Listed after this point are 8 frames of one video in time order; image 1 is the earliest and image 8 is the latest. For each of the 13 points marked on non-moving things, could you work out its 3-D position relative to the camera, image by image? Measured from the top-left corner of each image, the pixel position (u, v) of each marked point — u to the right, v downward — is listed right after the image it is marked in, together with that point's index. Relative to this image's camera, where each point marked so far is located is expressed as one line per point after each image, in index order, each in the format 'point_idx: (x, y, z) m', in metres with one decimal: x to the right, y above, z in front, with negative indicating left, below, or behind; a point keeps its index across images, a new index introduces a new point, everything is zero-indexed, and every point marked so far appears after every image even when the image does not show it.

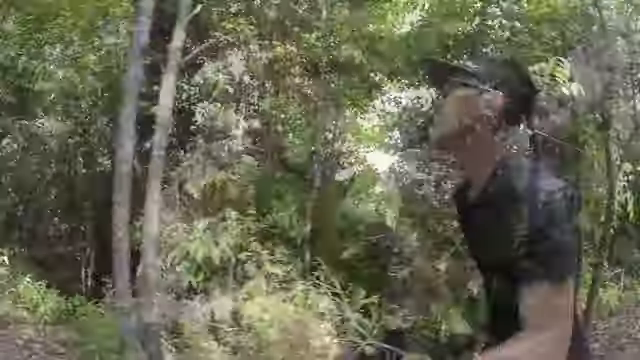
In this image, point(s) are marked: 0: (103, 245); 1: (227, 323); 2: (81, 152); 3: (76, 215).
0: (-2.4, -0.9, +6.4) m
1: (-0.8, -1.2, +4.6) m
2: (-2.7, +0.4, +6.2) m
3: (-2.8, -0.4, +6.2) m
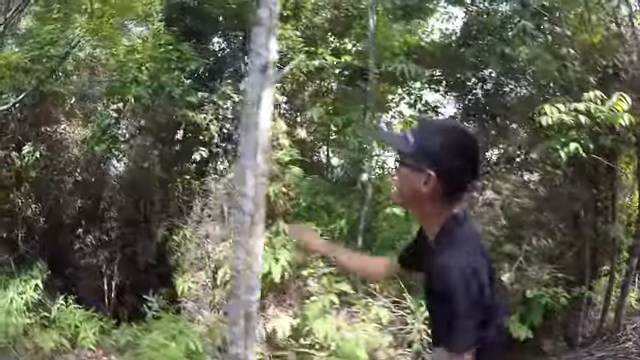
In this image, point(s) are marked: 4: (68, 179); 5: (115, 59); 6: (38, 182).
0: (-2.0, -1.0, +6.2) m
1: (-0.3, -1.4, +4.6) m
2: (-2.3, +0.3, +5.9) m
3: (-2.4, -0.5, +5.9) m
4: (-2.7, 0.0, +5.7) m
5: (-2.1, +1.3, +6.1) m
6: (-3.0, 0.0, +5.7) m
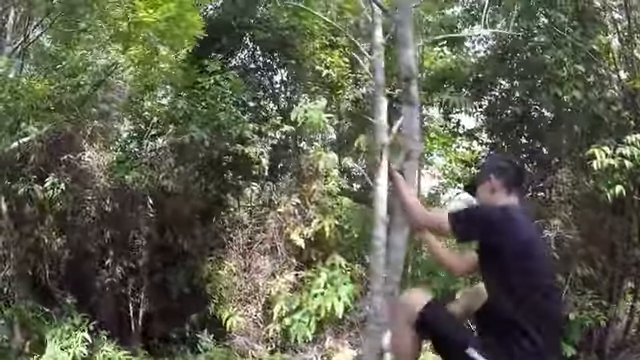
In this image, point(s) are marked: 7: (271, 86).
0: (-1.6, -1.2, +6.0) m
1: (+0.3, -1.7, +4.7) m
2: (-1.9, 0.0, +5.6) m
3: (-2.0, -0.8, +5.6) m
4: (-2.3, -0.3, +5.3) m
5: (-1.8, +1.1, +5.7) m
6: (-2.5, -0.3, +5.2) m
7: (-0.5, +1.1, +6.0) m
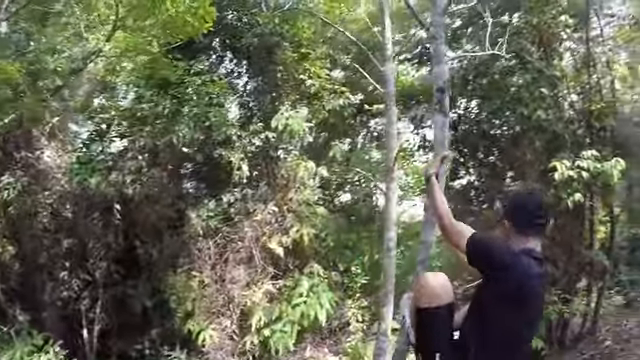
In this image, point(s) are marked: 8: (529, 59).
0: (-2.0, -1.3, +5.5) m
1: (+0.2, -1.8, +4.7) m
2: (-2.1, 0.0, +5.2) m
3: (-2.2, -0.8, +5.1) m
4: (-2.4, -0.3, +4.8) m
5: (-2.0, +1.0, +5.3) m
6: (-2.7, -0.3, +4.7) m
7: (-0.9, +1.0, +5.9) m
8: (+2.0, +1.1, +5.0) m
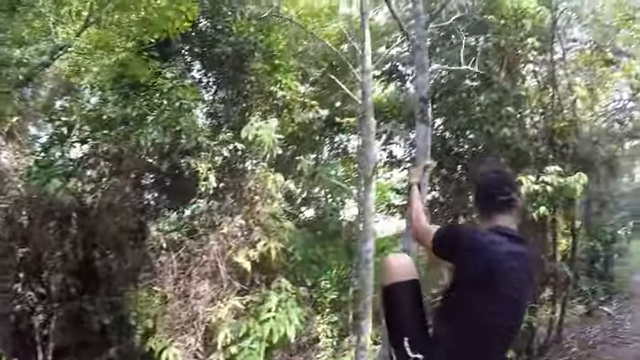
0: (-2.3, -1.4, +5.1) m
1: (0.0, -1.9, +4.6) m
2: (-2.3, -0.1, +4.8) m
3: (-2.4, -0.8, +4.7) m
4: (-2.6, -0.3, +4.4) m
5: (-2.2, +1.0, +5.0) m
6: (-2.8, -0.3, +4.2) m
7: (-1.2, +0.9, +5.8) m
8: (+1.7, +1.0, +5.2) m
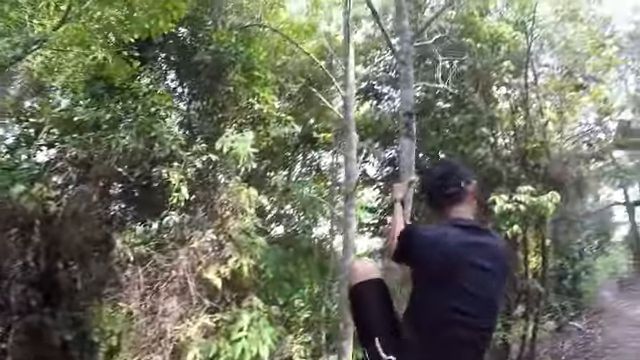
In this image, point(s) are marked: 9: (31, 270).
0: (-2.4, -1.4, +4.7) m
1: (-0.2, -2.0, +4.4) m
2: (-2.5, -0.1, +4.5) m
3: (-2.6, -0.9, +4.3) m
4: (-2.7, -0.3, +4.0) m
5: (-2.3, +0.9, +4.8) m
6: (-2.9, -0.3, +3.8) m
7: (-1.4, +0.7, +5.7) m
8: (+1.6, +0.8, +5.4) m
9: (-2.7, -0.8, +4.9) m
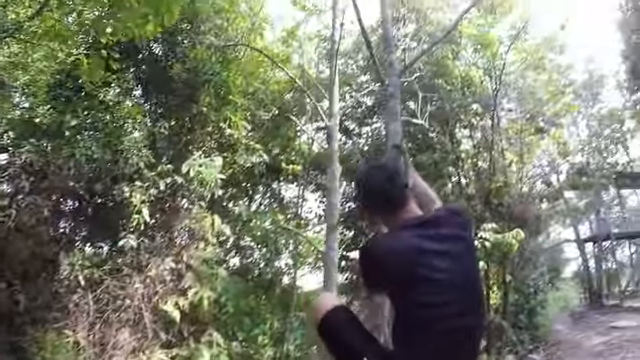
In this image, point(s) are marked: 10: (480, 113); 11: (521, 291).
0: (-2.6, -1.4, +3.9) m
1: (-0.3, -2.1, +4.0) m
2: (-2.5, -0.1, +3.9) m
3: (-2.6, -0.8, +3.6) m
4: (-2.6, -0.3, +3.4) m
5: (-2.4, +0.9, +4.3) m
6: (-2.8, -0.2, +3.1) m
7: (-1.7, +0.5, +5.3) m
8: (+1.3, +0.5, +5.7) m
9: (-2.8, -0.8, +4.1) m
10: (+1.7, +0.7, +5.7) m
11: (+2.2, -1.2, +5.7) m
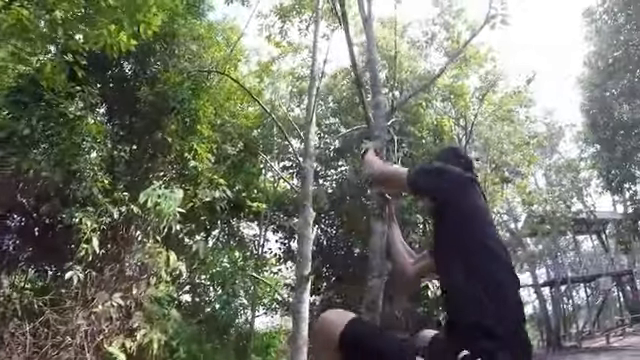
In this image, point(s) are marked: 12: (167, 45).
0: (-2.6, -1.4, +3.2) m
1: (-0.4, -2.2, +3.5) m
2: (-2.5, -0.1, +3.3) m
3: (-2.6, -0.7, +2.9) m
4: (-2.6, -0.1, +2.8) m
5: (-2.4, +0.8, +3.9) m
6: (-2.7, -0.1, +2.5) m
7: (-1.9, +0.3, +5.0) m
8: (+1.0, 0.0, +5.8) m
9: (-2.9, -0.8, +3.4) m
10: (+1.4, +0.2, +5.9) m
11: (+1.7, -1.7, +5.7) m
12: (-1.5, +1.3, +5.3) m
